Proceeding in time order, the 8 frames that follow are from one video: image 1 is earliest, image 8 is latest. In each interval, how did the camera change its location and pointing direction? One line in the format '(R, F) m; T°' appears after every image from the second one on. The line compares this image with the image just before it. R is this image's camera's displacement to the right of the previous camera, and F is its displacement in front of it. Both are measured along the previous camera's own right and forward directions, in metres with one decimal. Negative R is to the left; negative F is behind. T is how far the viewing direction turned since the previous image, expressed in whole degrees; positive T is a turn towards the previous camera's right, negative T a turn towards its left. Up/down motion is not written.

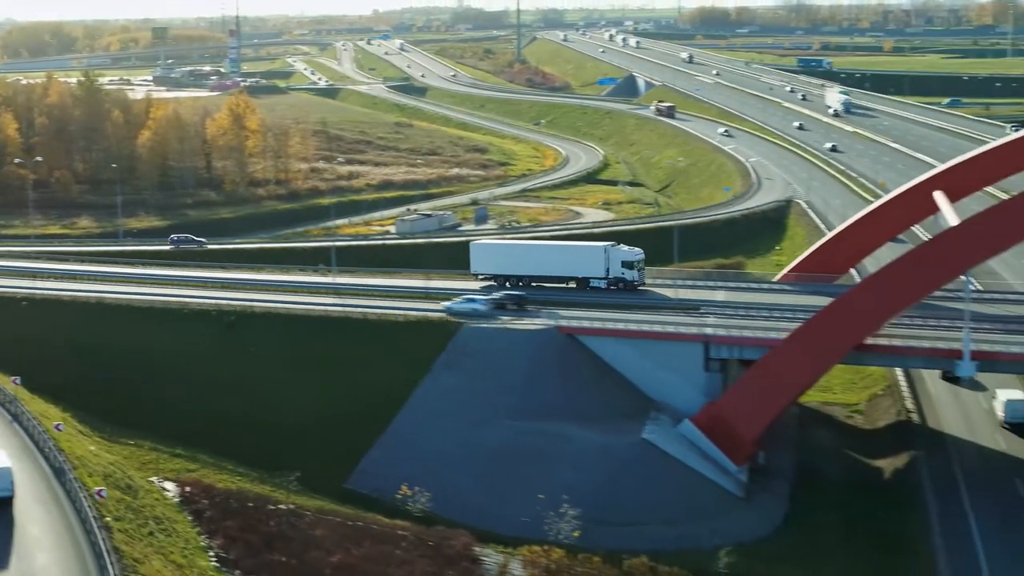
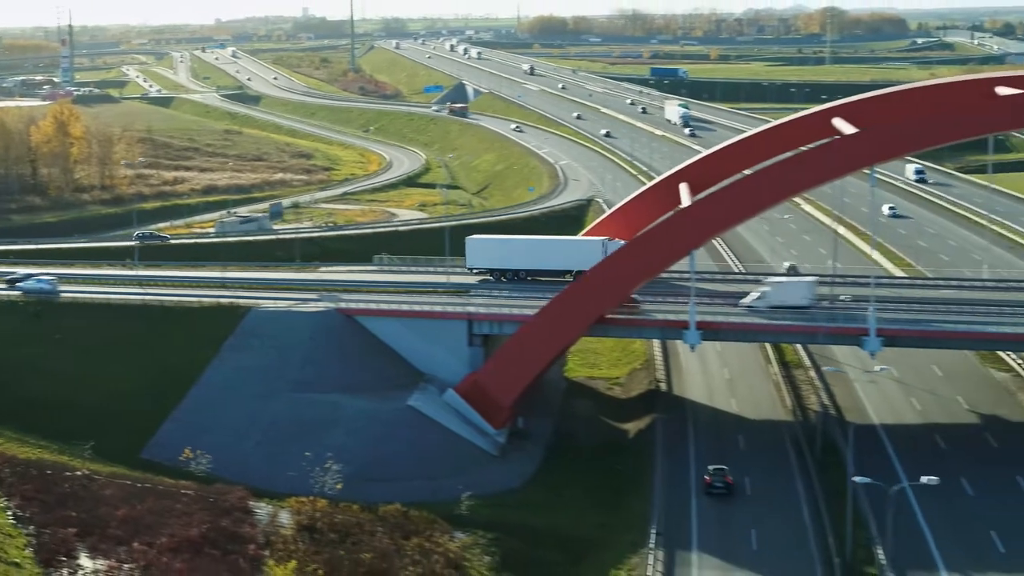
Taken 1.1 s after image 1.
(+0.8, -2.0) m; +5°
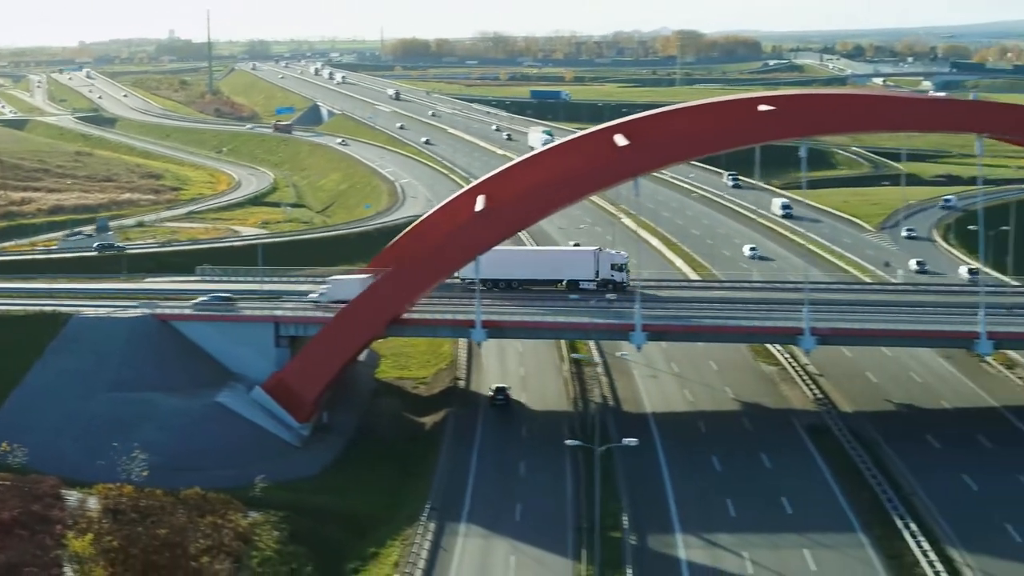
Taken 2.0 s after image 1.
(+0.9, -1.8) m; +4°
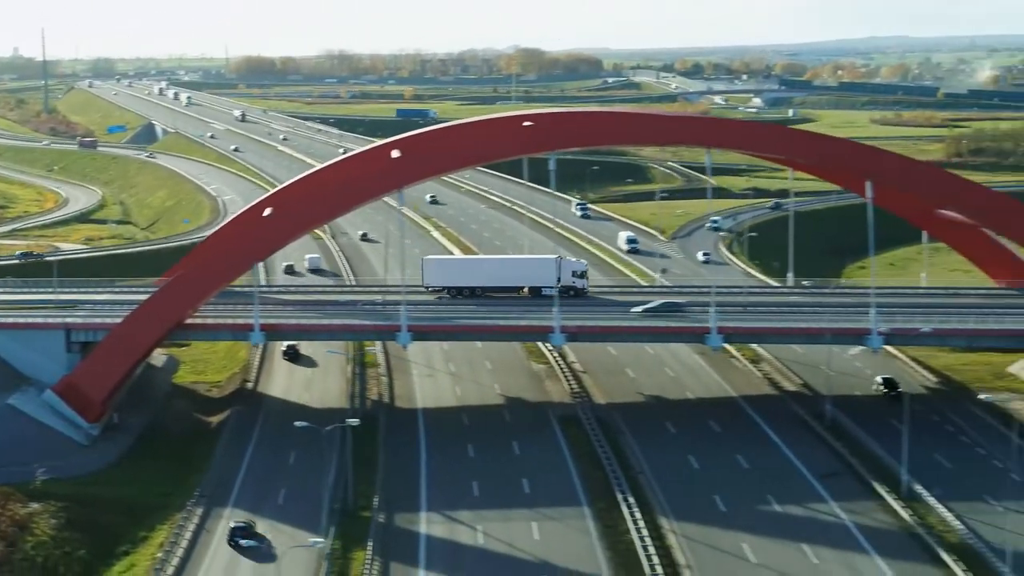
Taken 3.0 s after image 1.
(+1.1, -1.7) m; +5°
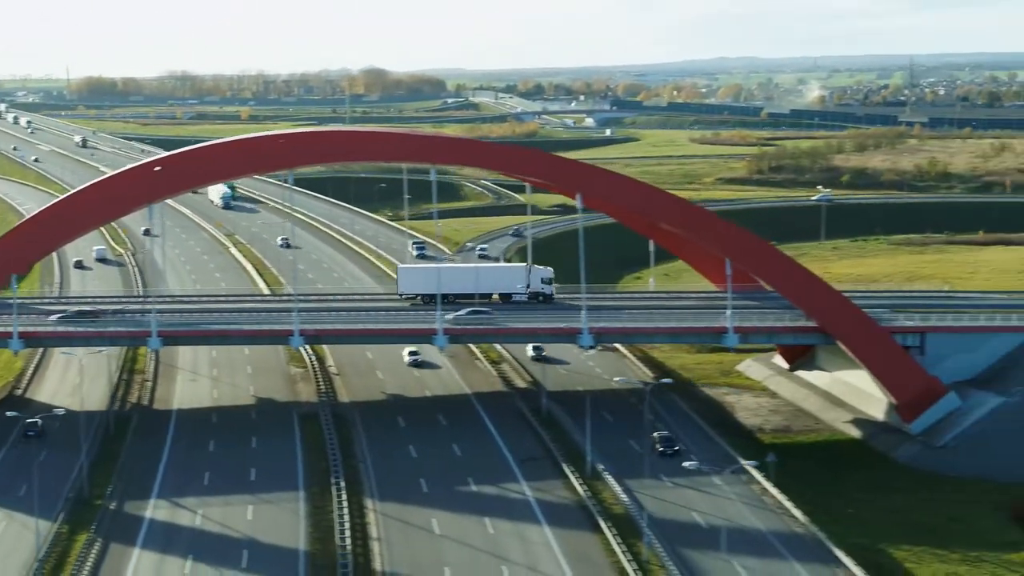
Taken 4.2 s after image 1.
(+1.6, -1.9) m; +5°
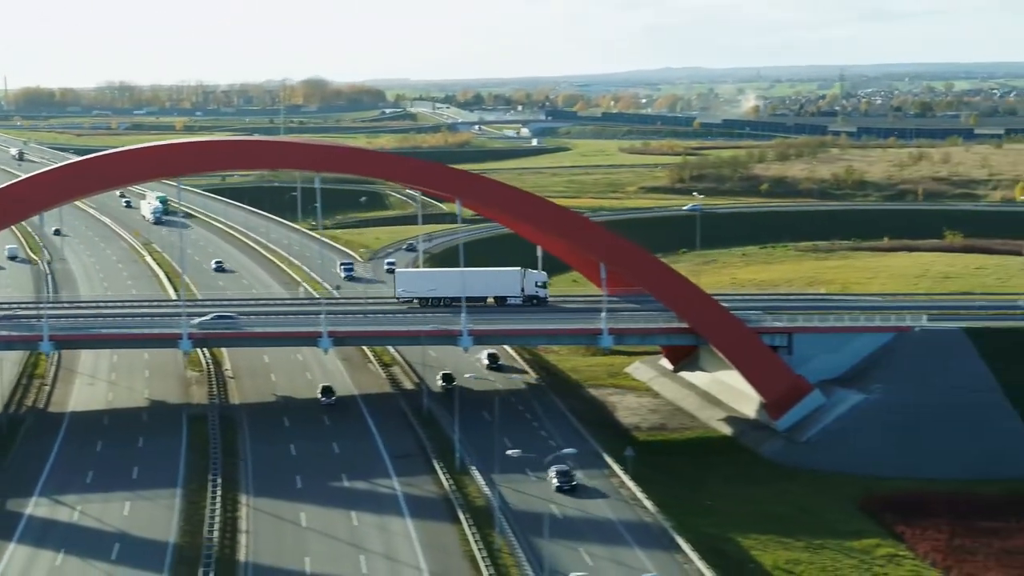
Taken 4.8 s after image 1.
(+0.9, -0.8) m; +2°
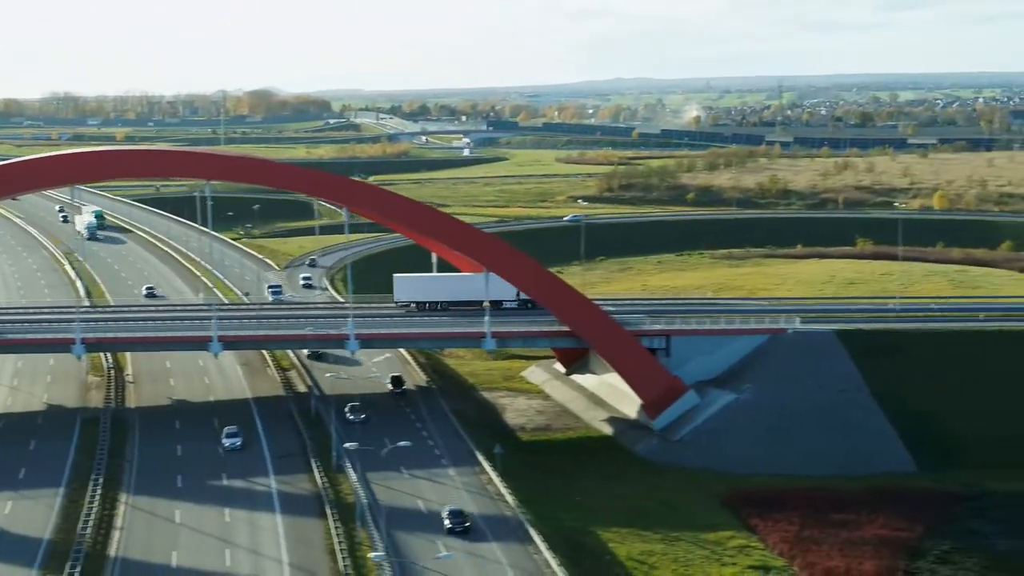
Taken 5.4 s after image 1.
(+1.0, -0.7) m; +2°
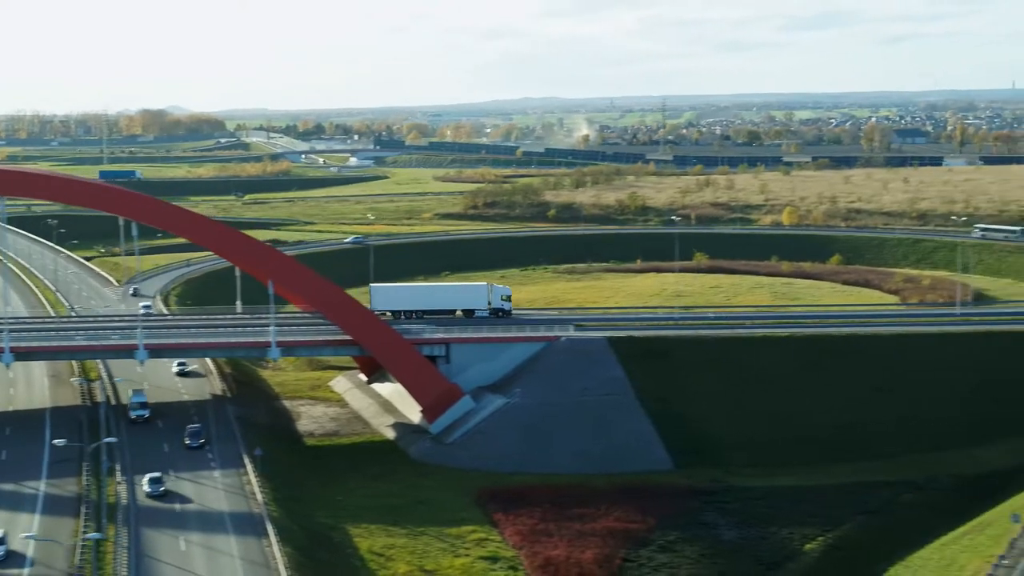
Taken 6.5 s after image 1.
(+1.9, -1.1) m; +3°
